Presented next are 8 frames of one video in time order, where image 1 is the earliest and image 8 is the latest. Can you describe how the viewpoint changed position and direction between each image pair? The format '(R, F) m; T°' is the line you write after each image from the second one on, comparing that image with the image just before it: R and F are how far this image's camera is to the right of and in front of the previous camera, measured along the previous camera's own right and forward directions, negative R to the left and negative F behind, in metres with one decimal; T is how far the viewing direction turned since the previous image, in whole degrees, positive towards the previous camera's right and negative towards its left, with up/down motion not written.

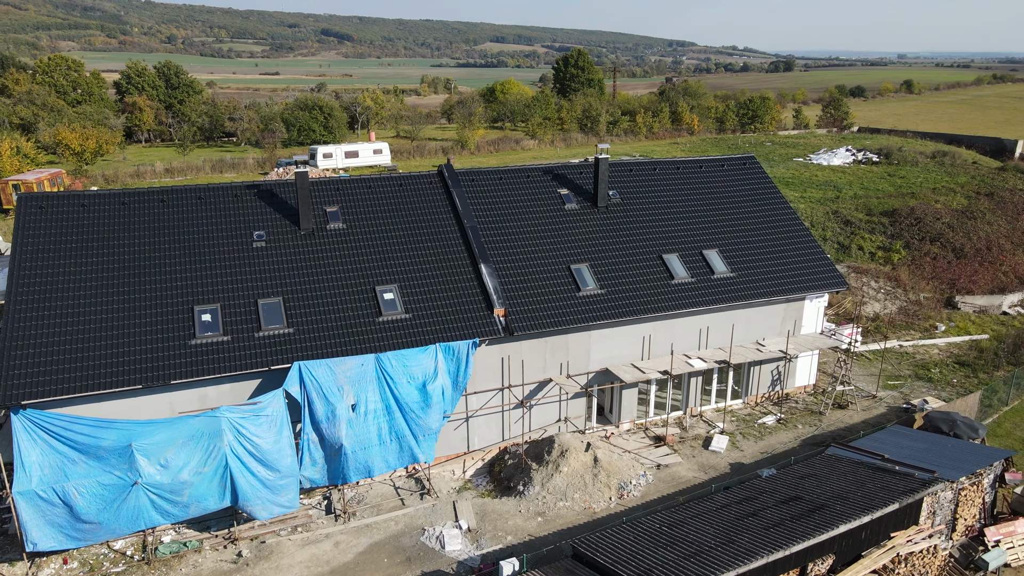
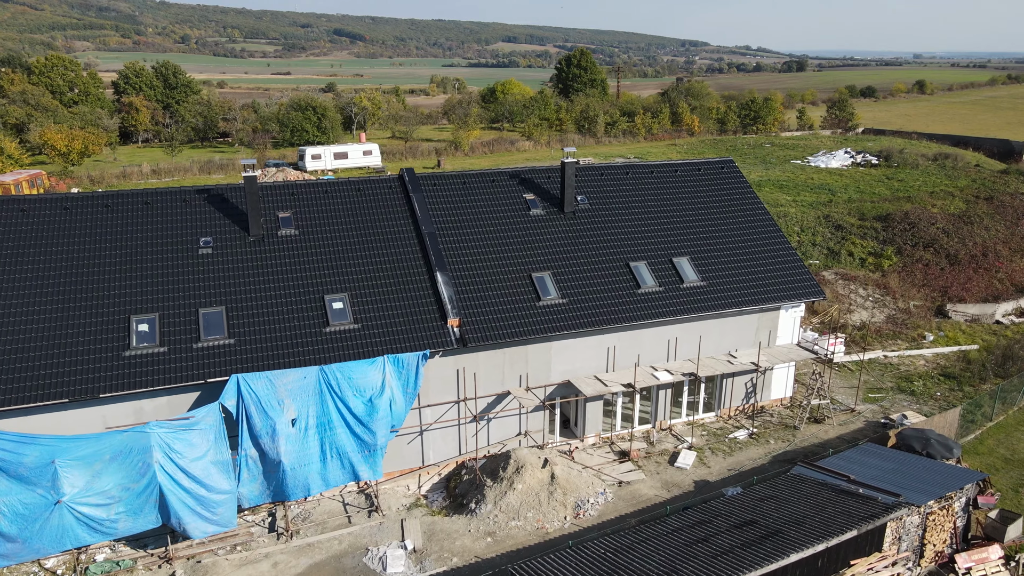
(+1.3, +0.7) m; -1°
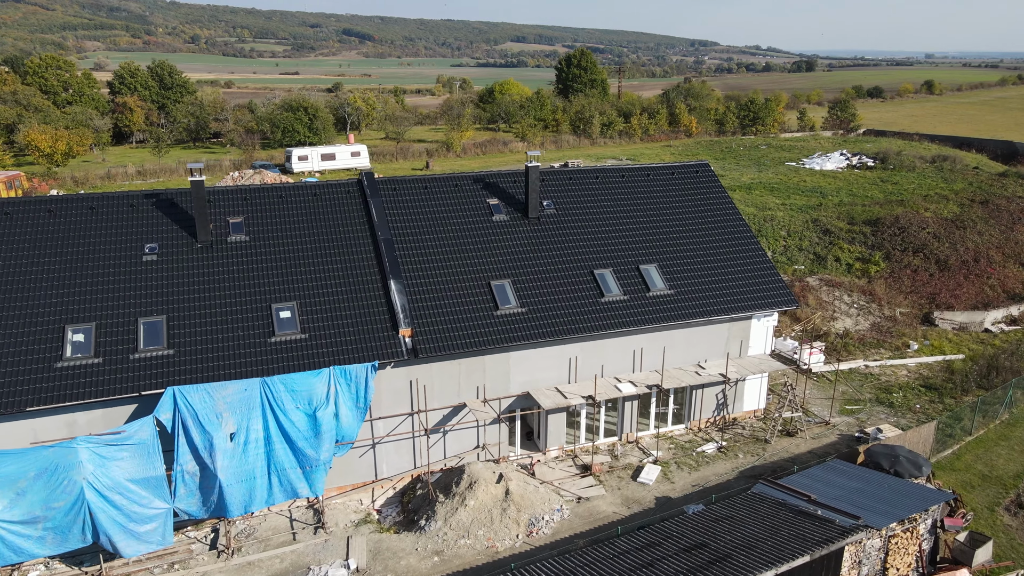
(+1.2, +0.6) m; -1°
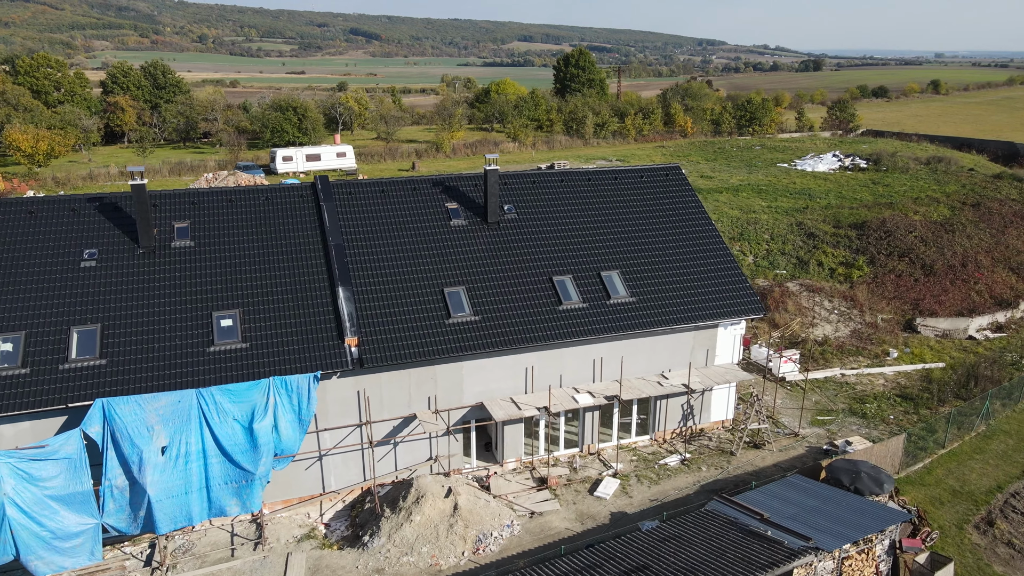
(+1.2, +0.5) m; -1°
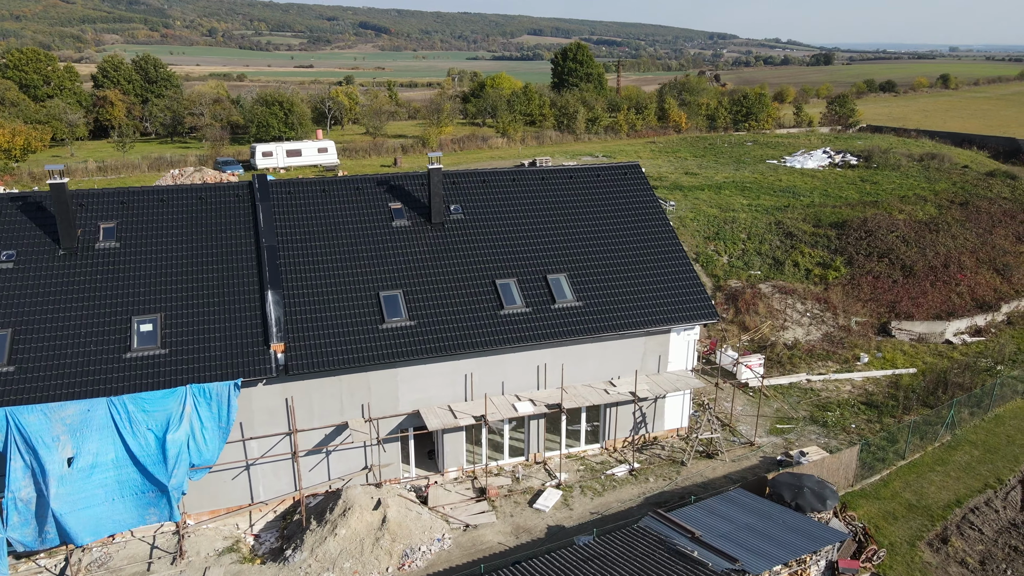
(+1.6, +0.6) m; -1°
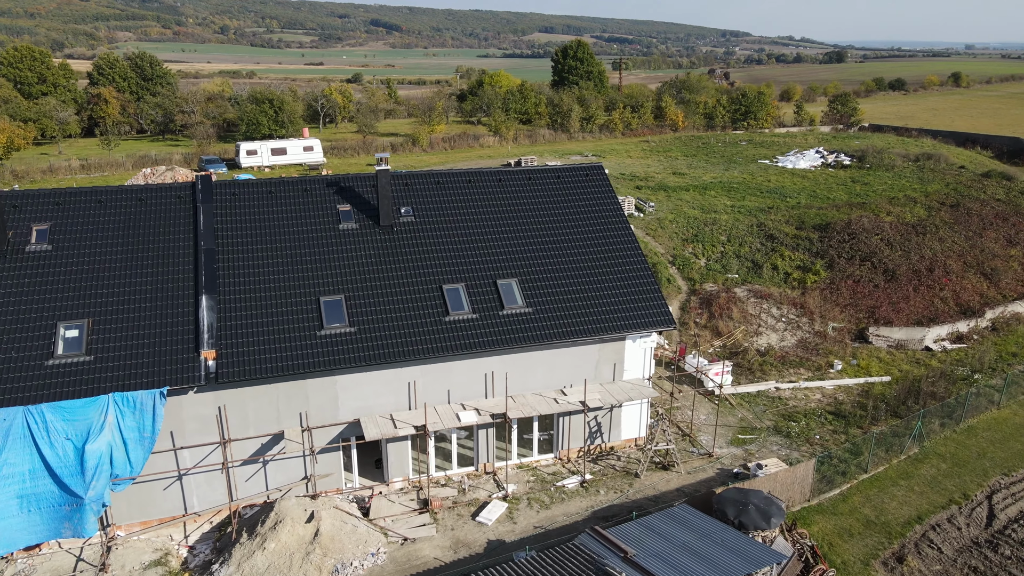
(+1.4, +0.6) m; -1°
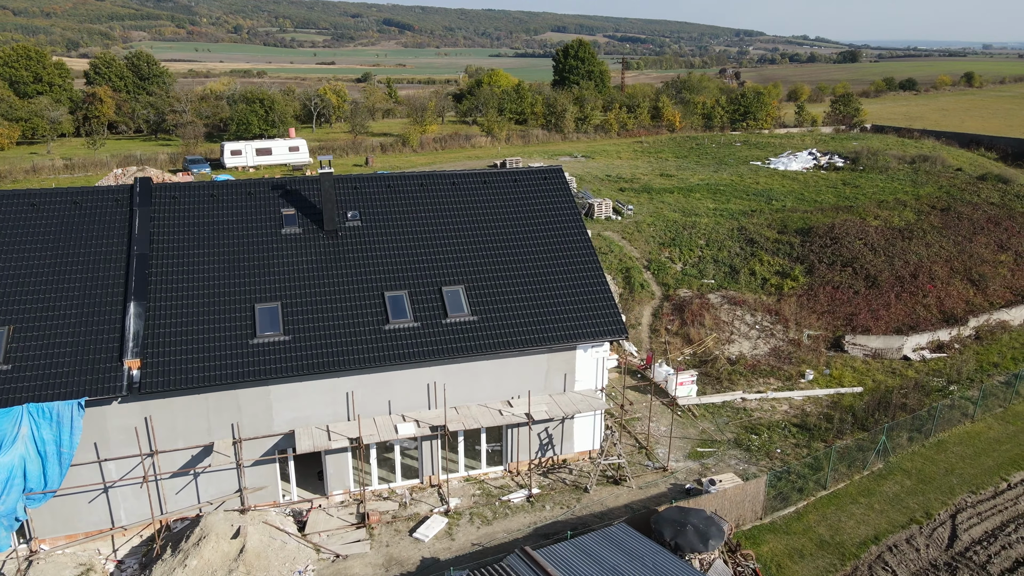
(+1.5, +0.6) m; -1°
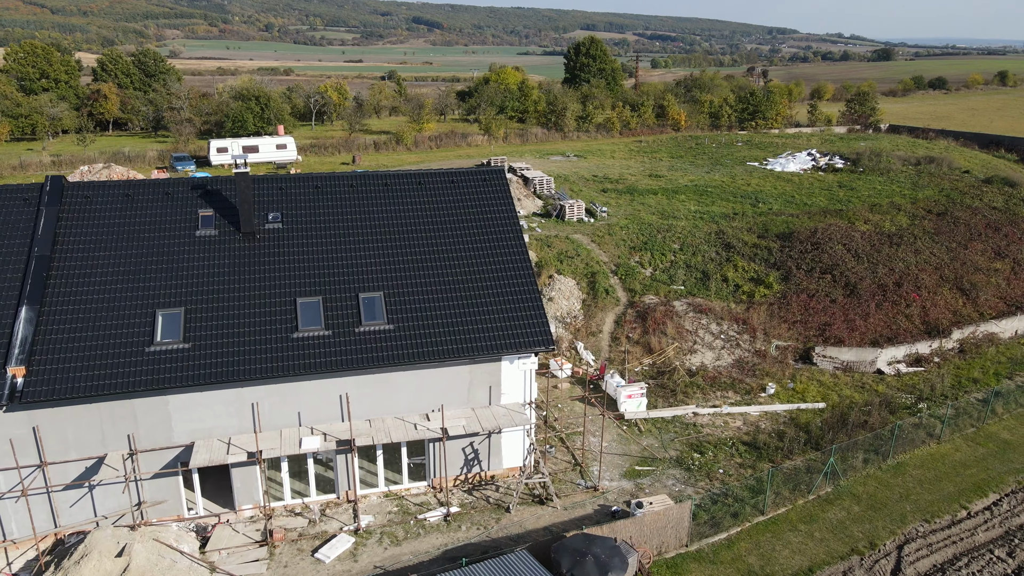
(+2.3, +1.0) m; -2°
